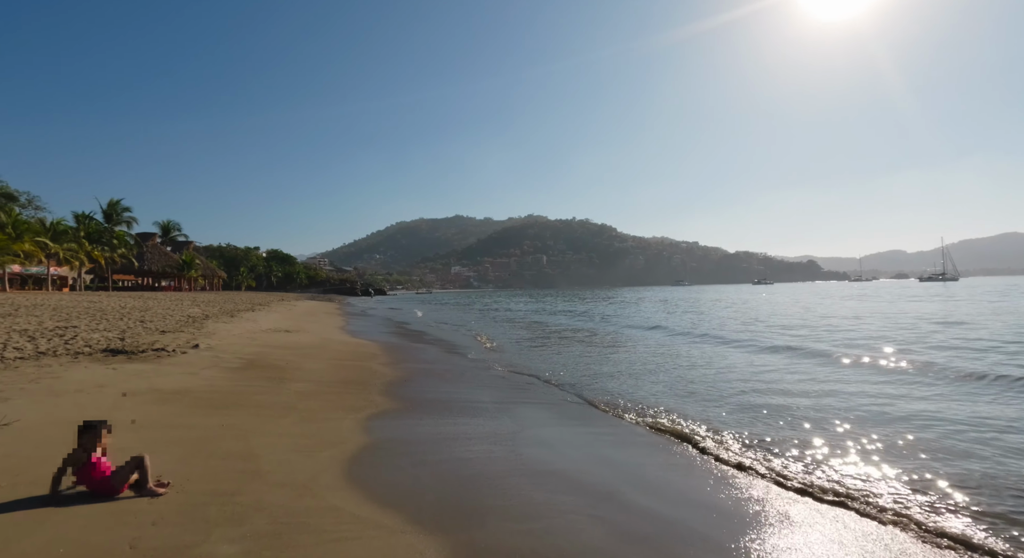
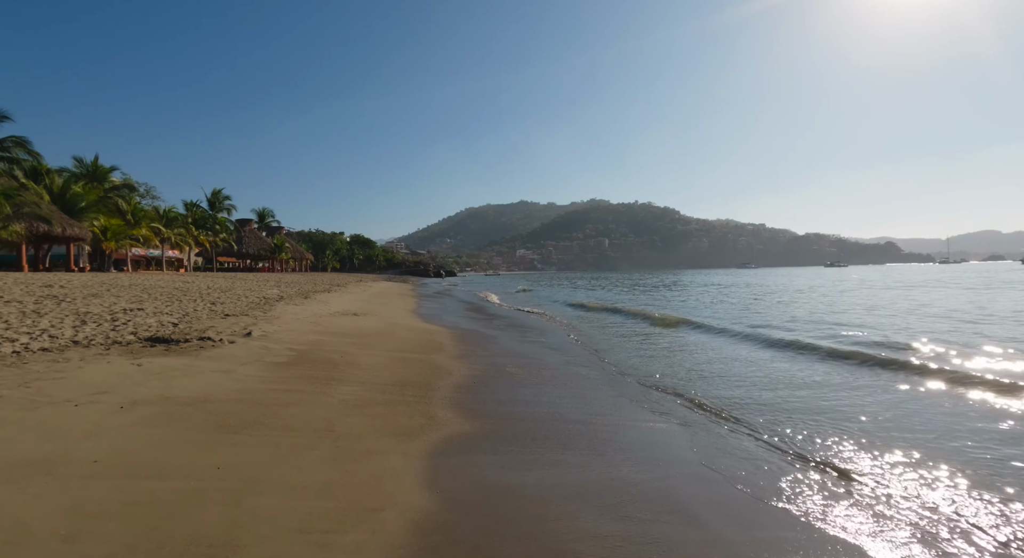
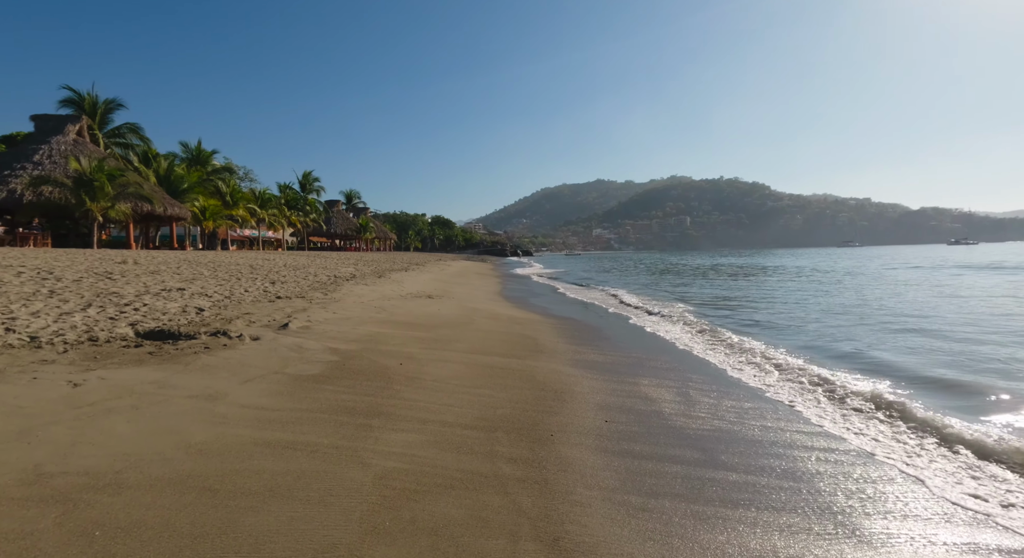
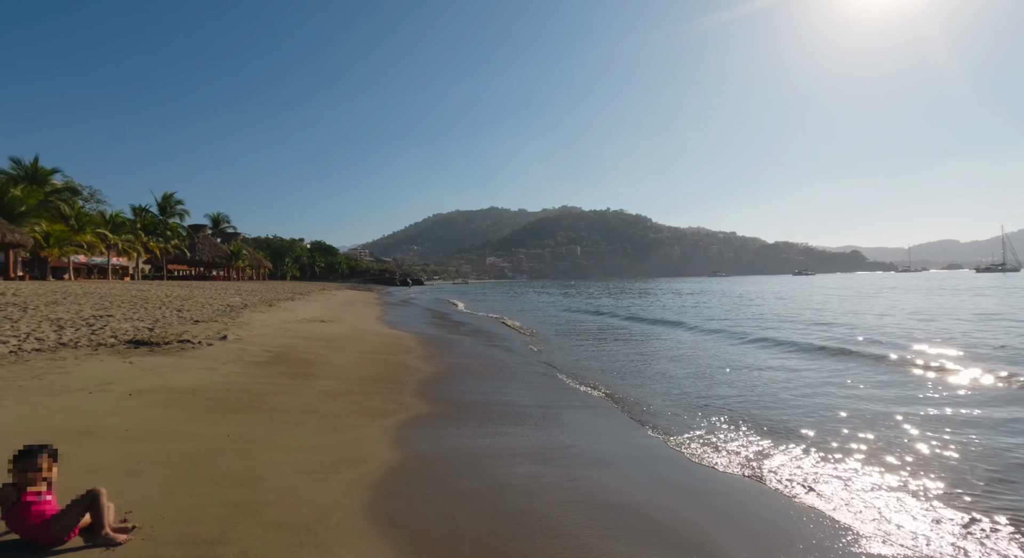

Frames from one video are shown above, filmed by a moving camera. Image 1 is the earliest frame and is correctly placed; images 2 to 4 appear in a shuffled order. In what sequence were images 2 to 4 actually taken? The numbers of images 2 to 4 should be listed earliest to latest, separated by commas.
4, 2, 3
